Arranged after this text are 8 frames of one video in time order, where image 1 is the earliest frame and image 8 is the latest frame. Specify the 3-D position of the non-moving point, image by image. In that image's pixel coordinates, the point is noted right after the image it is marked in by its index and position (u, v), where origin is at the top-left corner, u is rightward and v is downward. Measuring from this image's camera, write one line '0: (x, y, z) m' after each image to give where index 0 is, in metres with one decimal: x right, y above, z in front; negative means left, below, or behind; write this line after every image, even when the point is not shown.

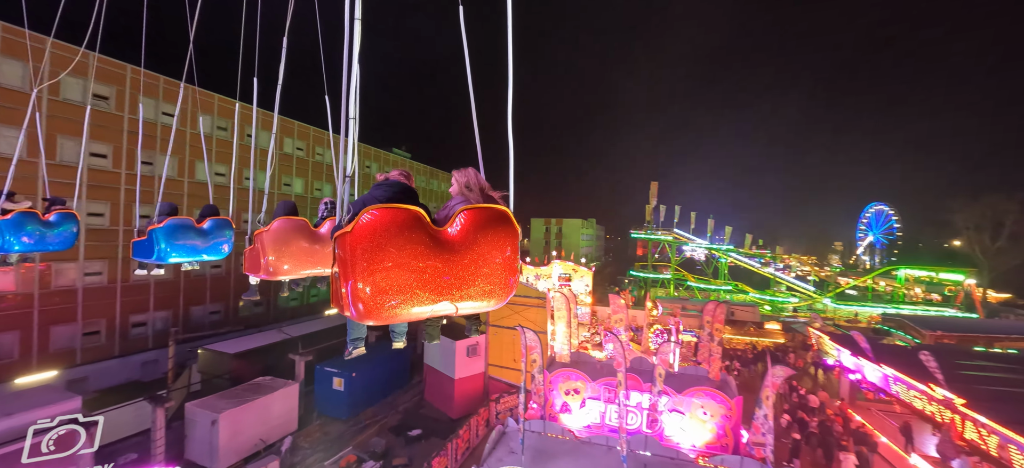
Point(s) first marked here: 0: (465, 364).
0: (-2.2, -6.2, +17.8) m
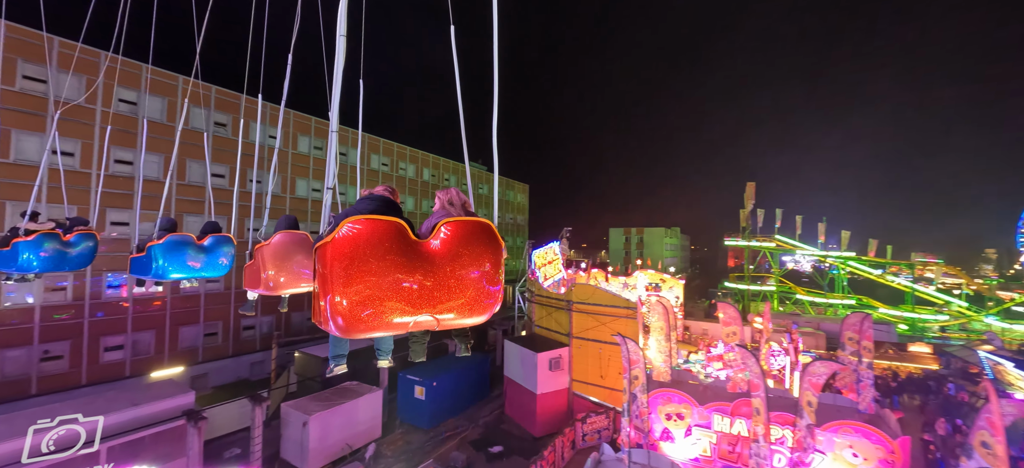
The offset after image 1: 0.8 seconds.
0: (+1.6, -6.4, +16.5) m
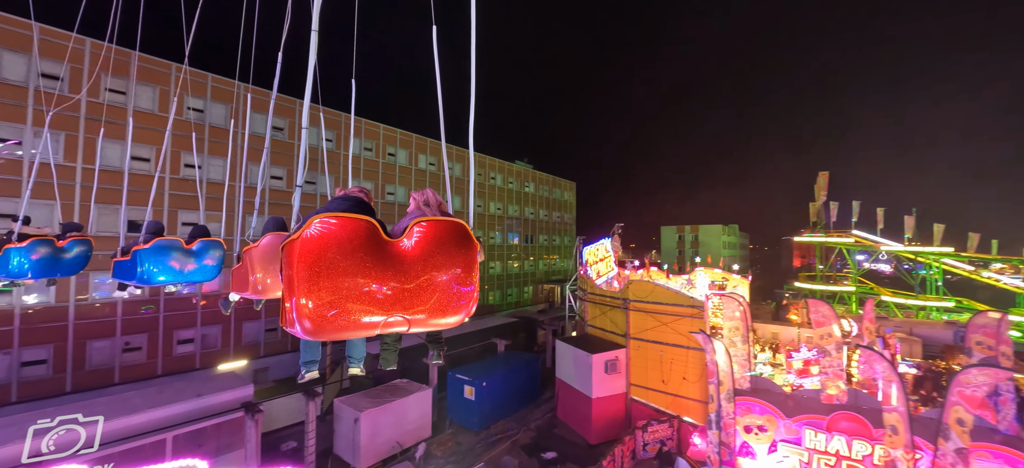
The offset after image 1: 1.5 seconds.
0: (+3.7, -6.1, +15.4) m
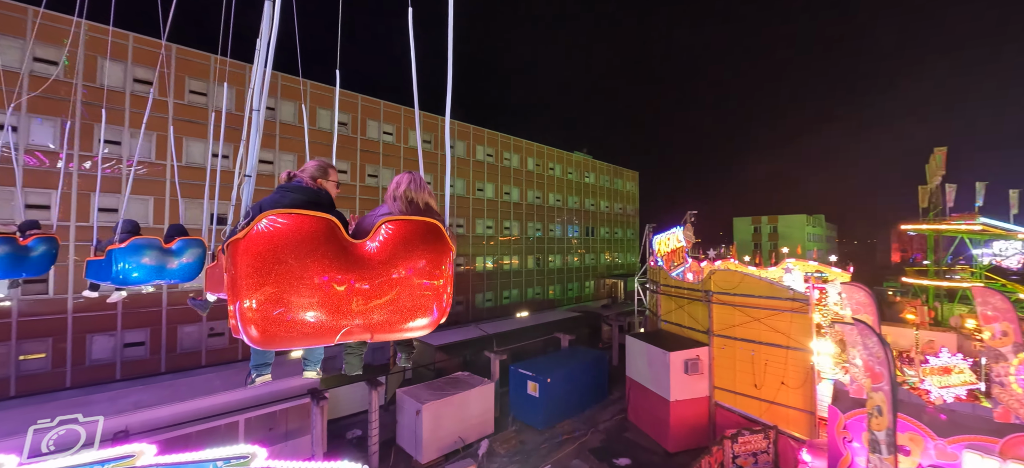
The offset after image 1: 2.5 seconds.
0: (+6.2, -5.5, +13.7) m
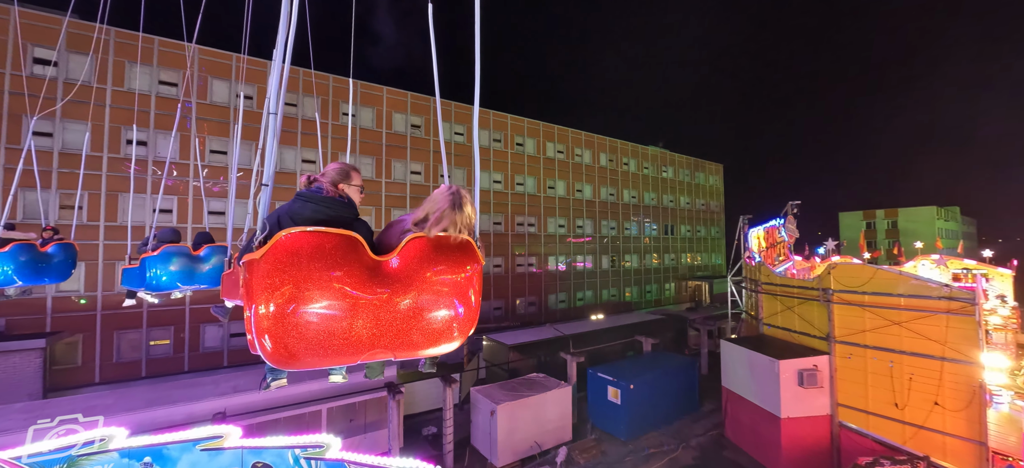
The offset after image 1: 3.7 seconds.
0: (+8.8, -5.0, +11.6) m
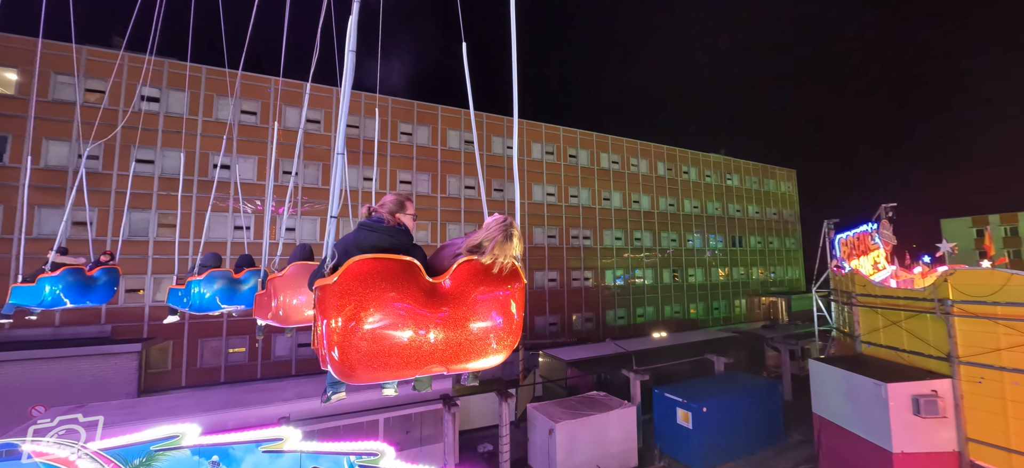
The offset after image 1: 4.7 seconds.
0: (+10.4, -5.0, +9.7) m
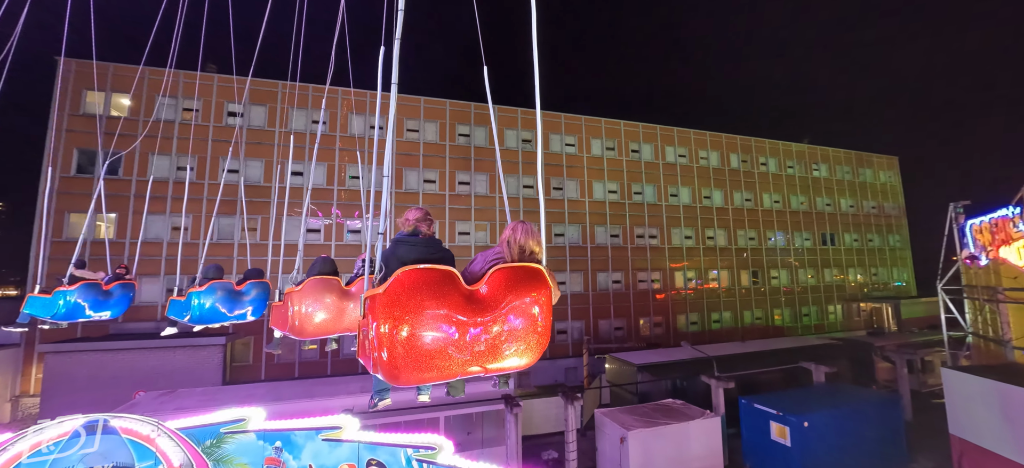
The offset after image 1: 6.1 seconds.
0: (+11.8, -4.5, +7.4) m
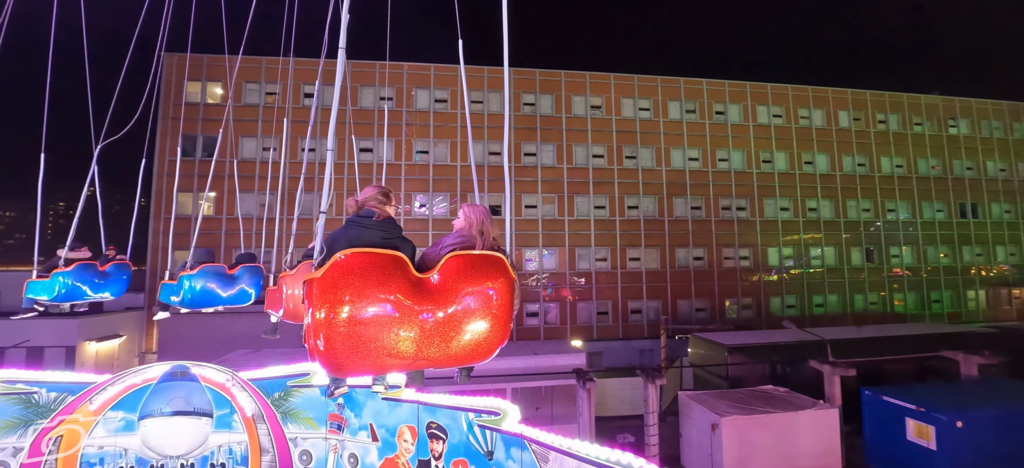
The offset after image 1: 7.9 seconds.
0: (+13.0, -3.5, +4.7) m
